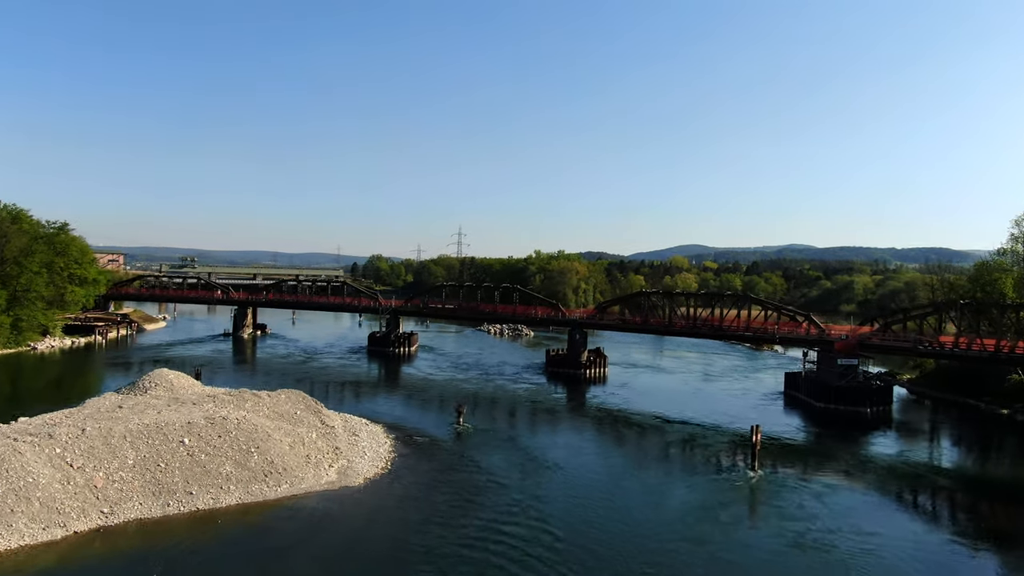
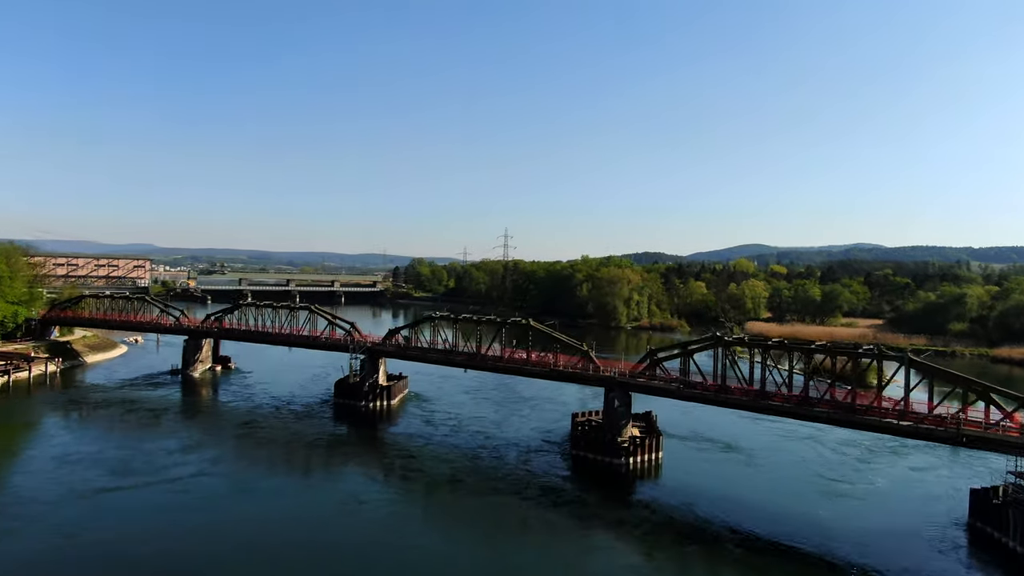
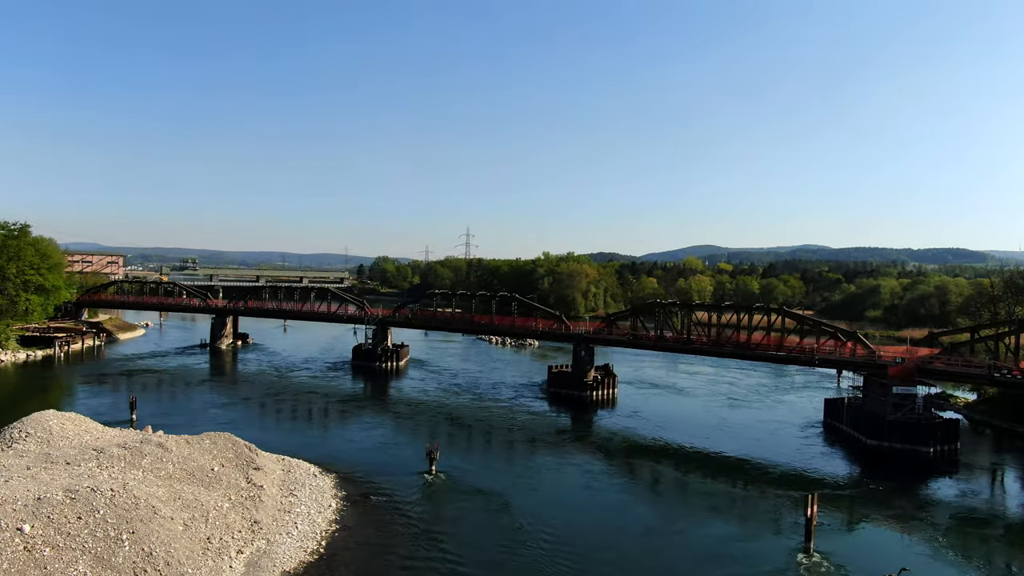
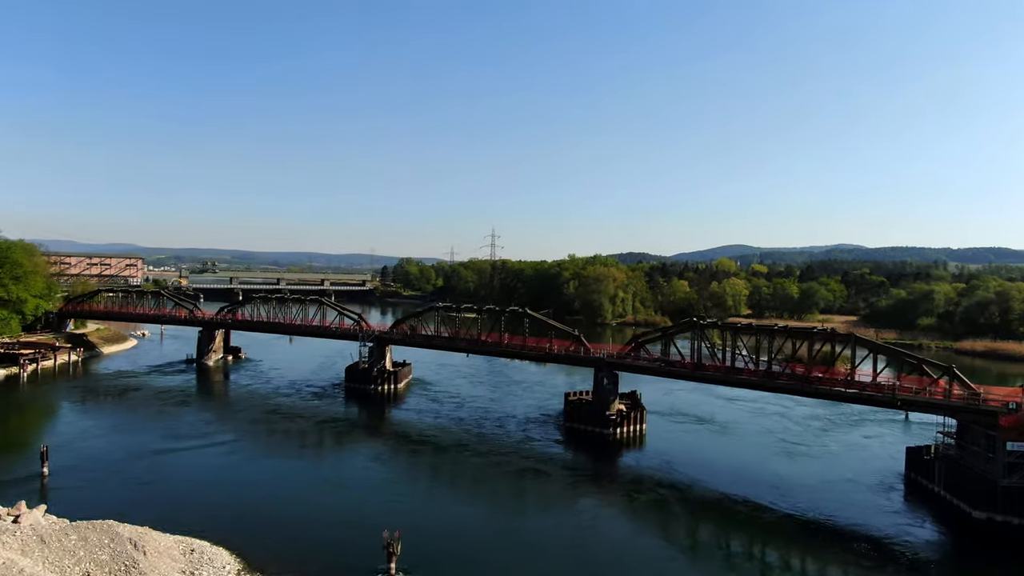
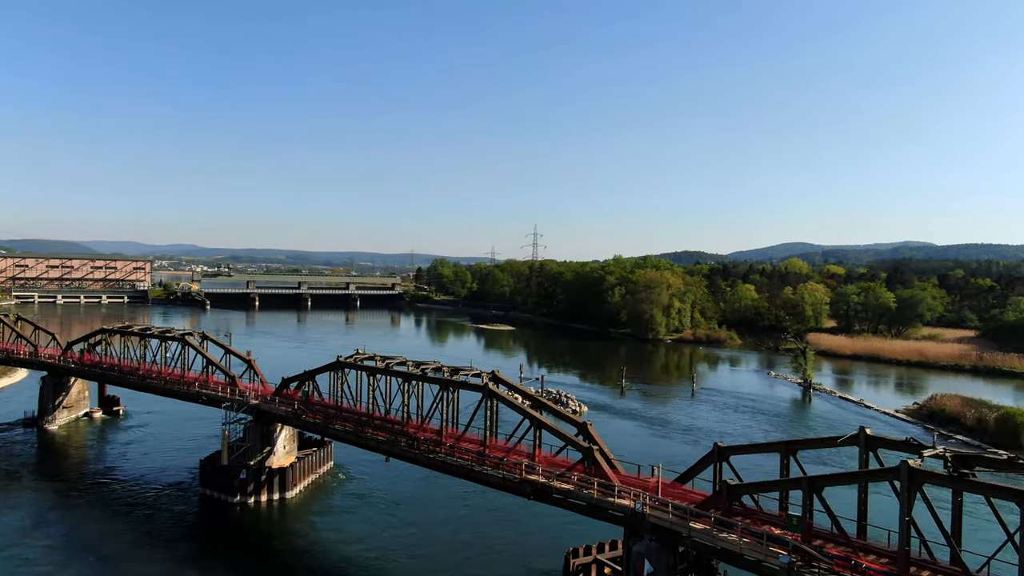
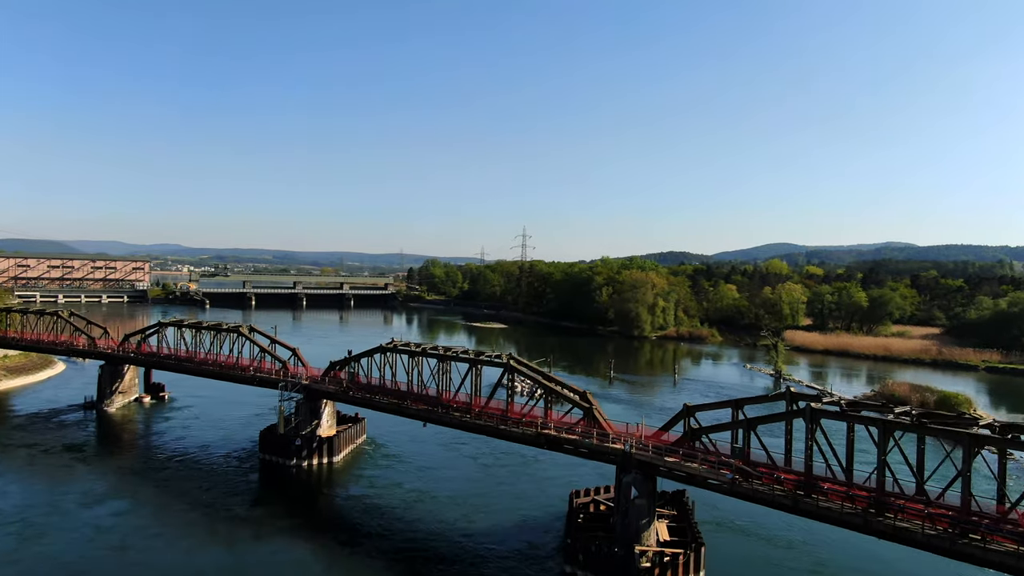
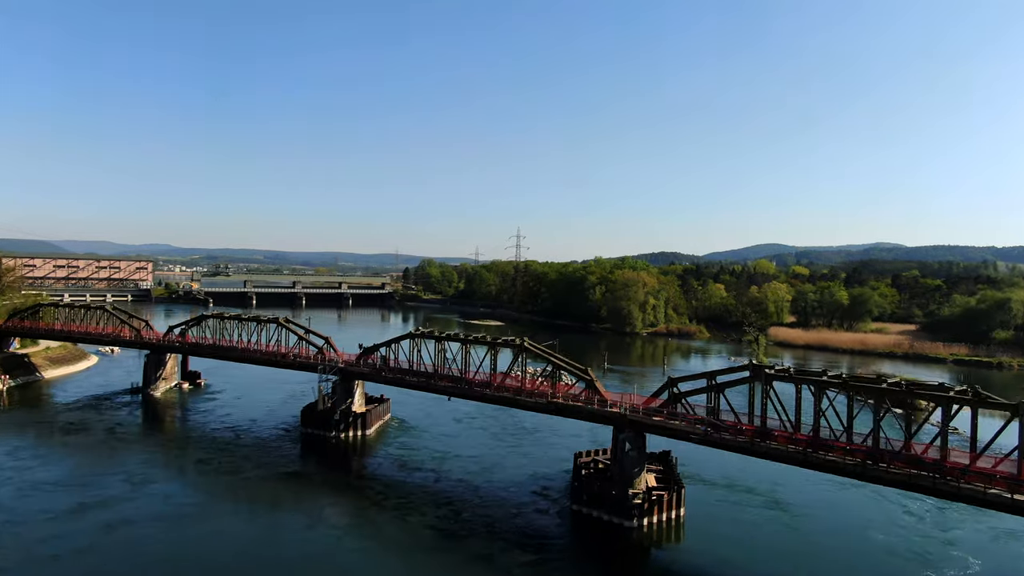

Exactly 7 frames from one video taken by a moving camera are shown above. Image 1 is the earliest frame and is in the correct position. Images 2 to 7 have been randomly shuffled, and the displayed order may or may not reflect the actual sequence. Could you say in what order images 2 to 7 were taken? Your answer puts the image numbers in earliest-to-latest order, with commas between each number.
3, 4, 2, 7, 6, 5
